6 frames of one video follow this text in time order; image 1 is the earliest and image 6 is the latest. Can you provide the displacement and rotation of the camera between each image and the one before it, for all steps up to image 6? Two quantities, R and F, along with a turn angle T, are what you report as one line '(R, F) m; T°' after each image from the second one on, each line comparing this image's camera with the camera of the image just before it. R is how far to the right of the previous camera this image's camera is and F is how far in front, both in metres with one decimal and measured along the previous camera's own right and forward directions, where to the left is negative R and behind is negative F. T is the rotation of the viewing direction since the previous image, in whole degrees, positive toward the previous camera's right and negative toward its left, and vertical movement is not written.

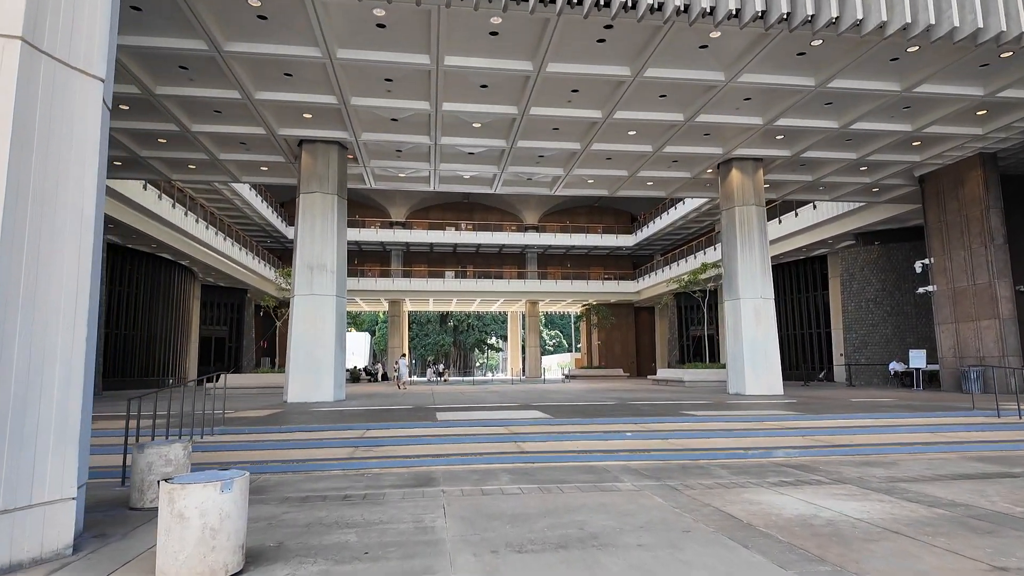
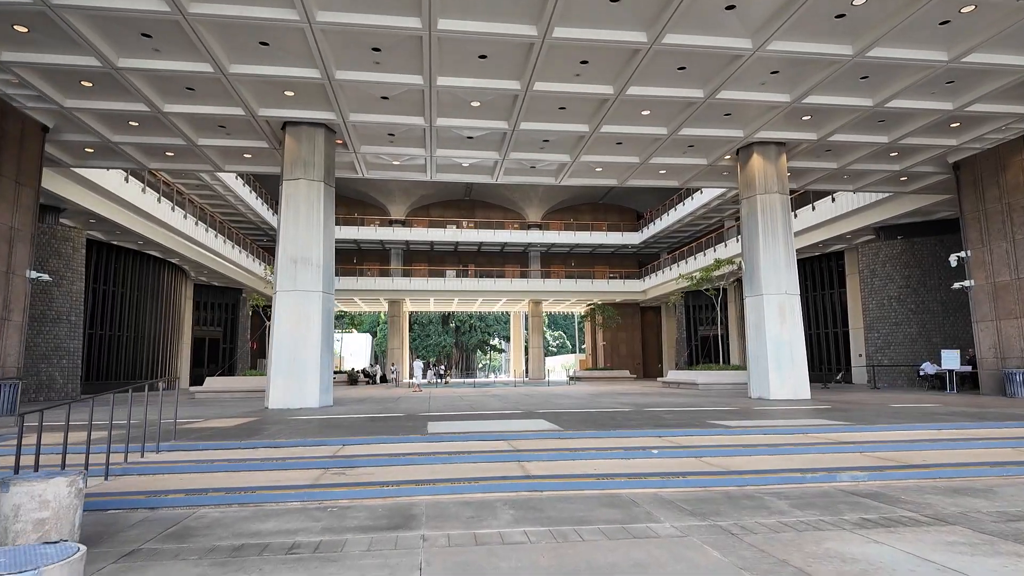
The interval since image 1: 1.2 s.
(0.0, +1.4) m; 0°
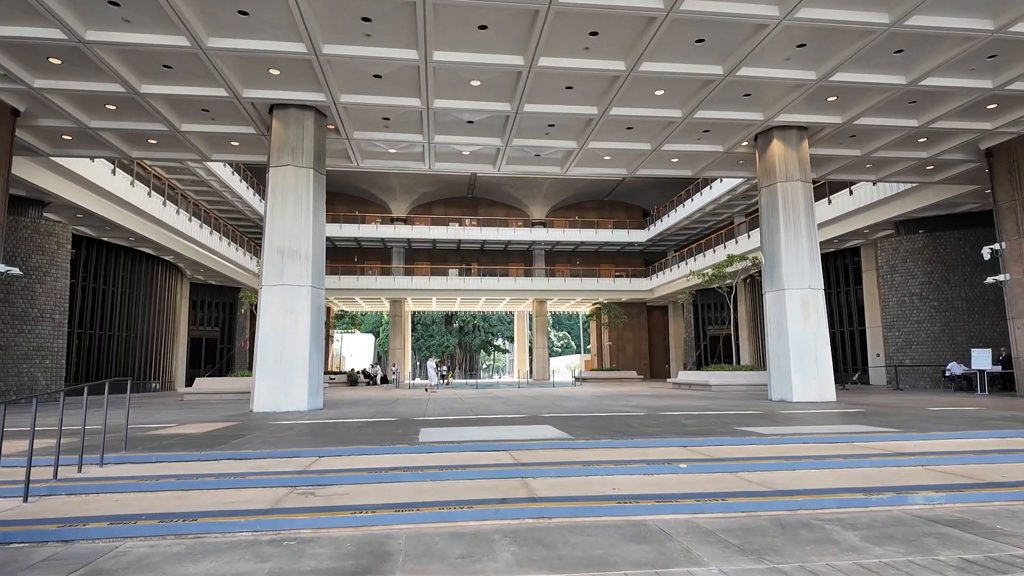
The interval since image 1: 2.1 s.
(0.0, +1.0) m; 0°
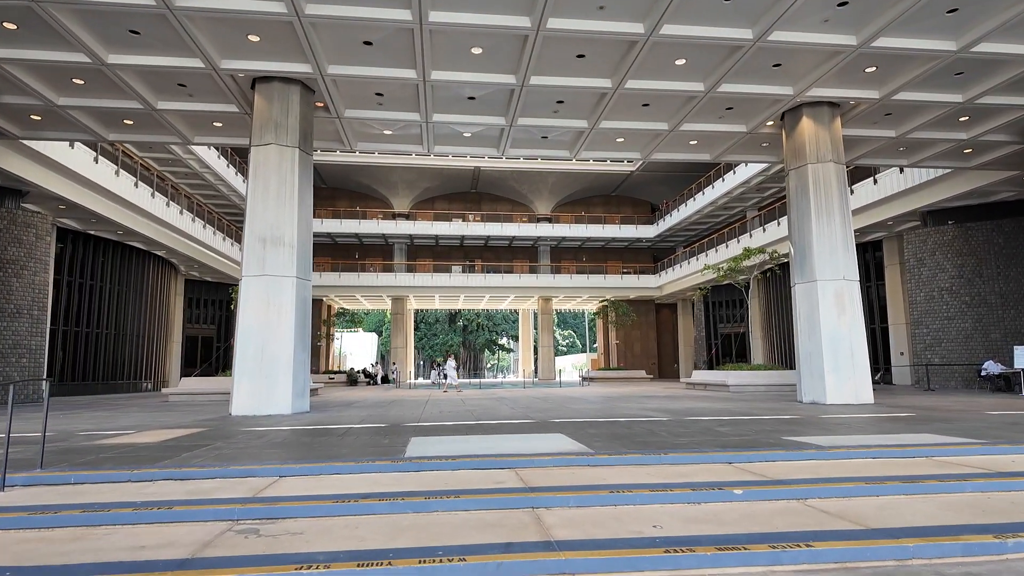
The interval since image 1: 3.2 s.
(0.0, +1.3) m; 0°
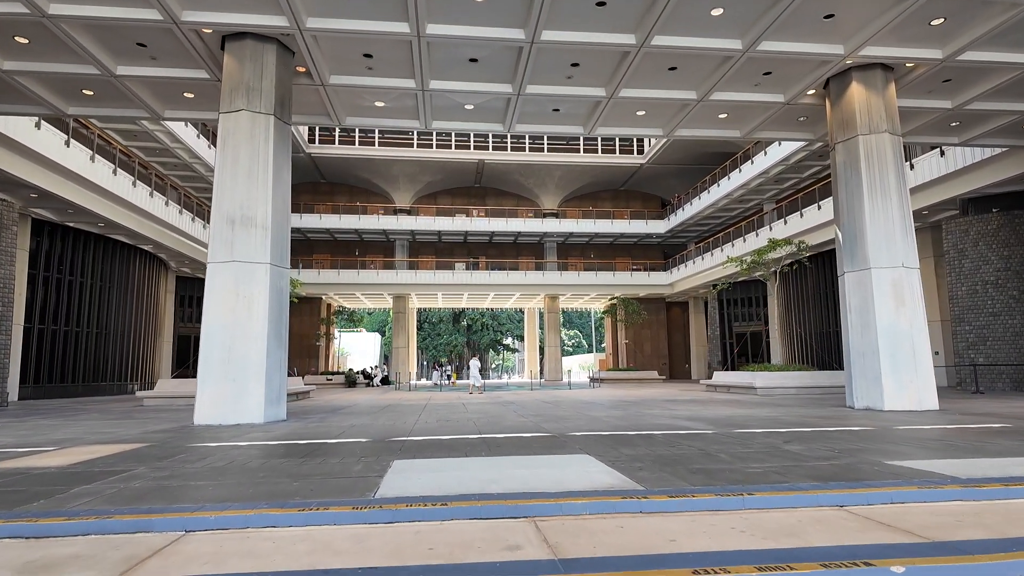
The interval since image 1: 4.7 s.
(-0.1, +1.7) m; 0°
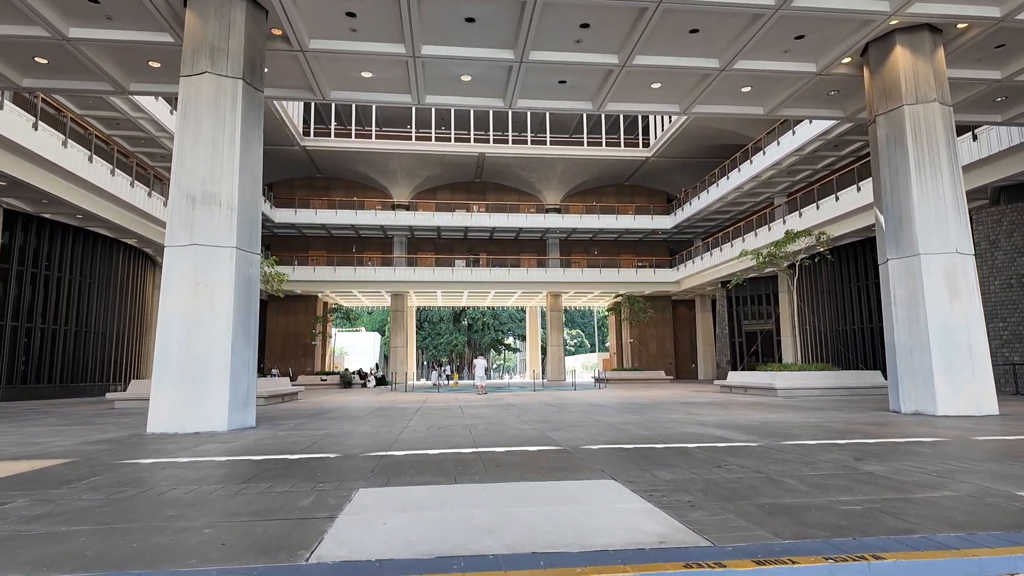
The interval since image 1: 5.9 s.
(0.0, +1.3) m; 0°
